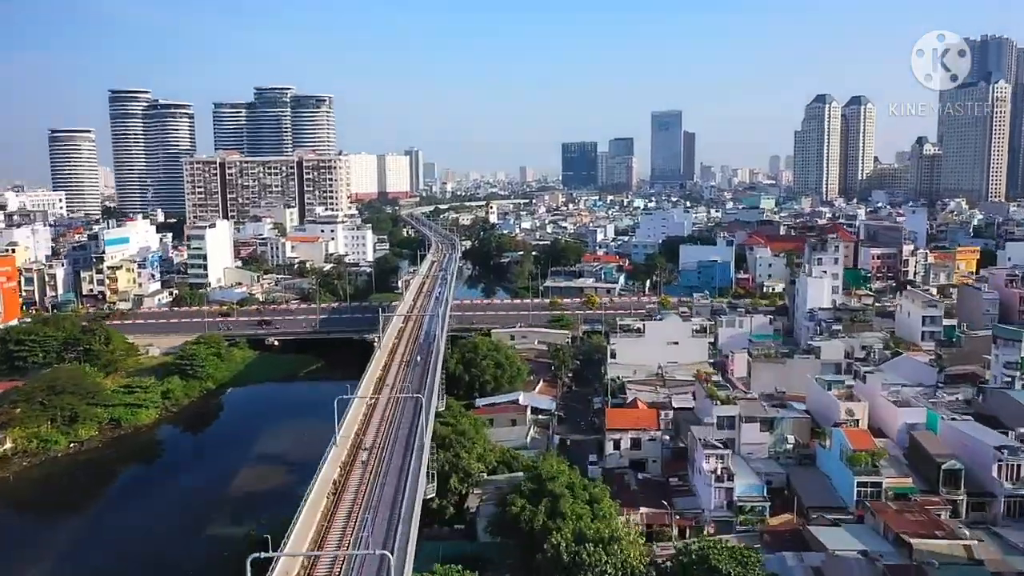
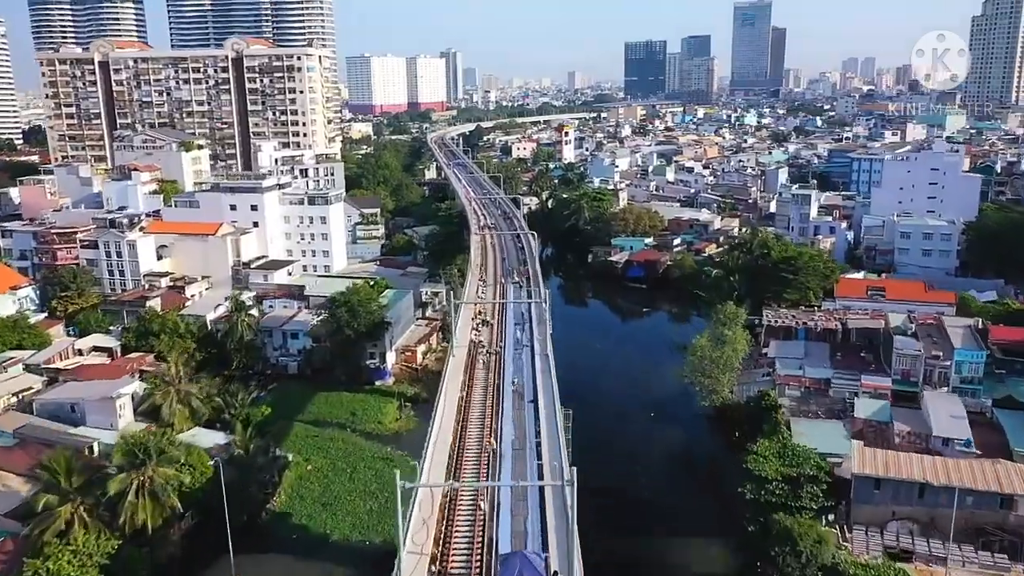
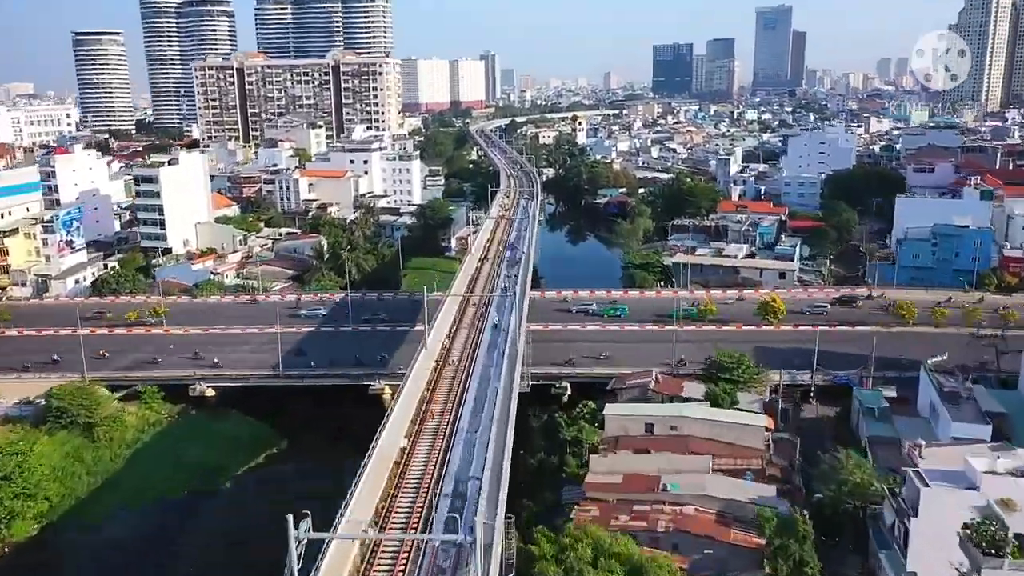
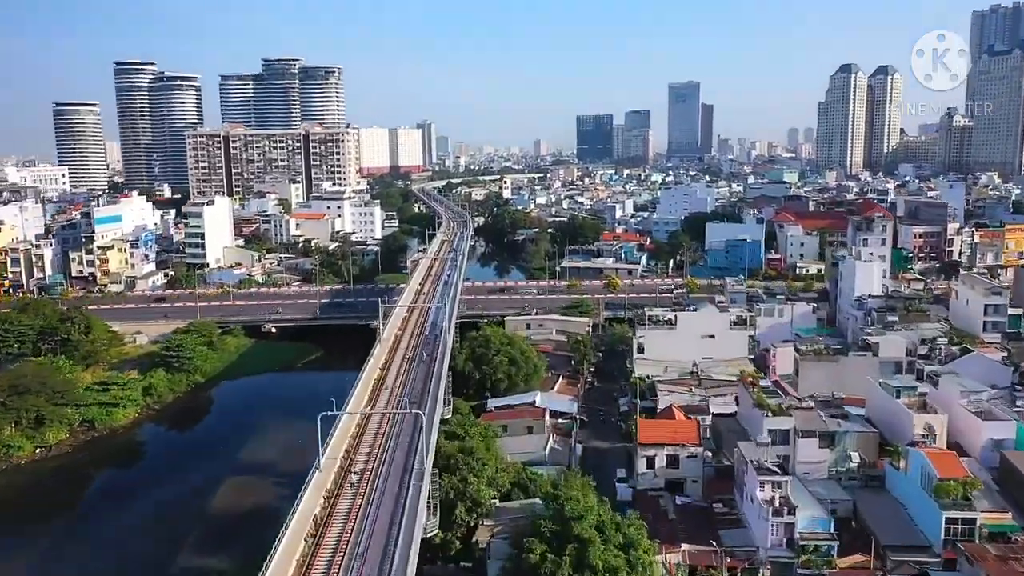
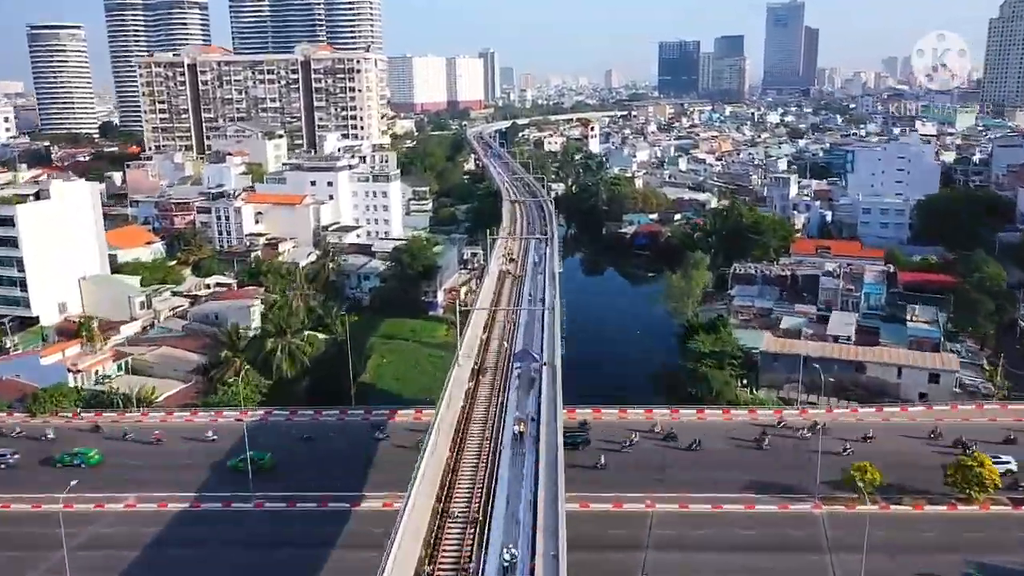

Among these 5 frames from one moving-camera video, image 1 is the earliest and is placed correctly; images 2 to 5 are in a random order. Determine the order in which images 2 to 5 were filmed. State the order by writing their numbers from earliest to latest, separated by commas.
4, 3, 5, 2
